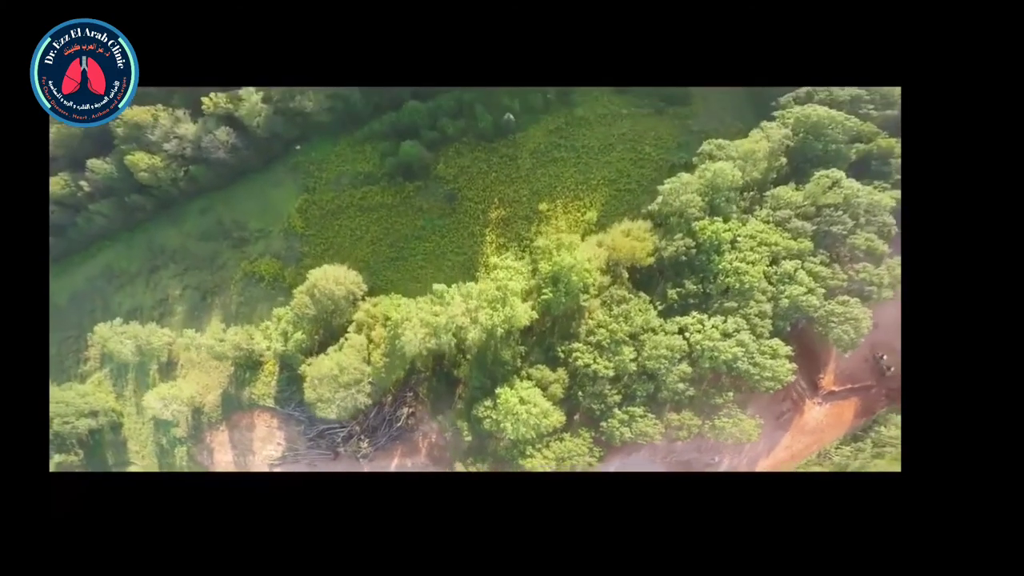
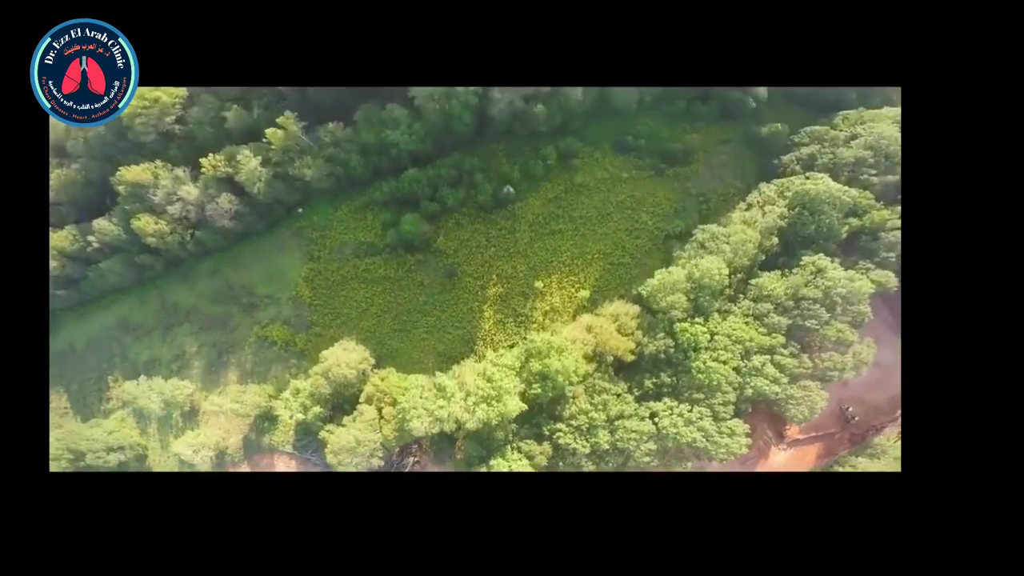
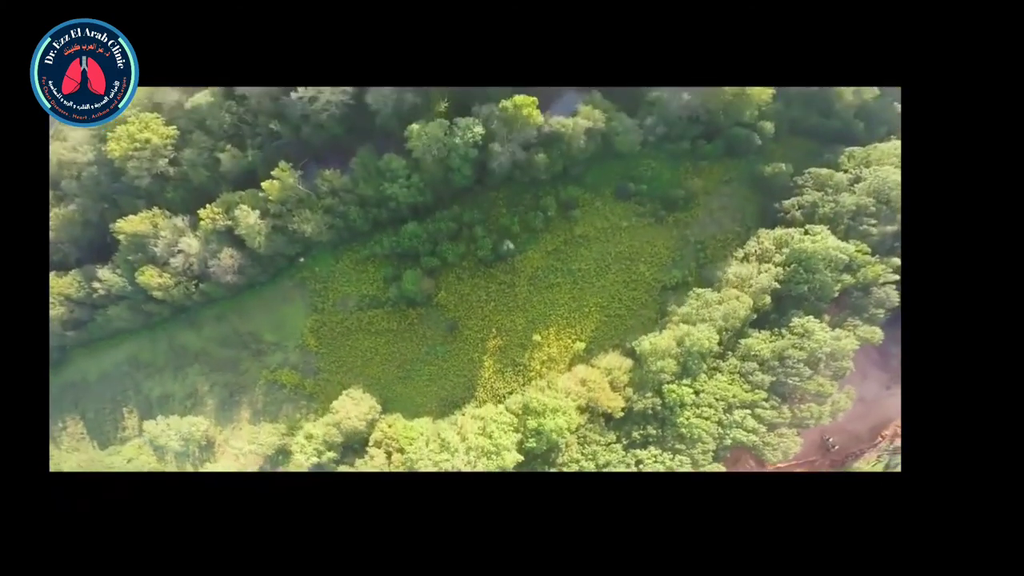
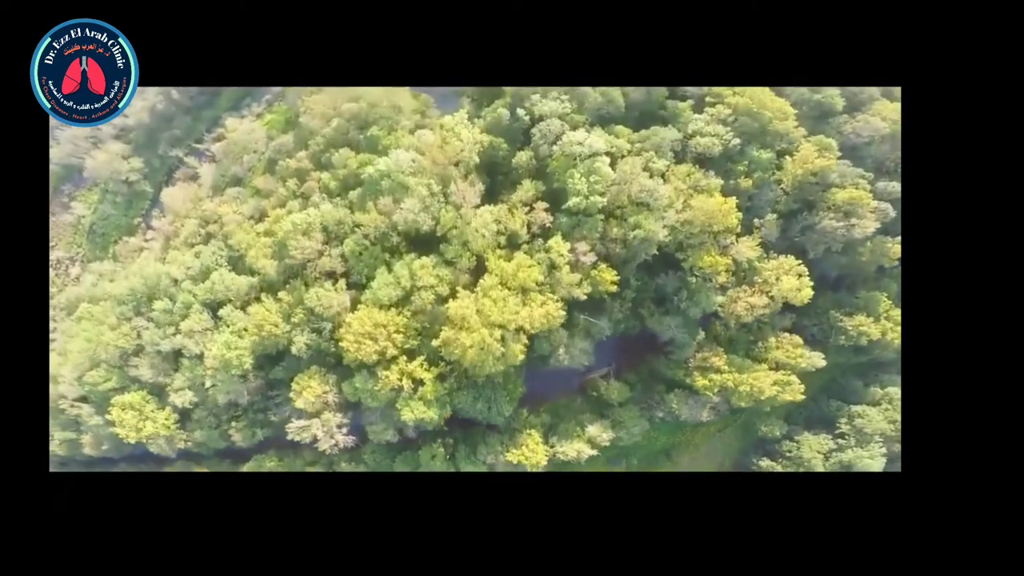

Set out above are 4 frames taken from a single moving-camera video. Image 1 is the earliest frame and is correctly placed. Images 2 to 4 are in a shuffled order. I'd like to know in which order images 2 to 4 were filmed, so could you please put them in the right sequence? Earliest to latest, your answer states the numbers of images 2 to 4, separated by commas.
2, 3, 4
